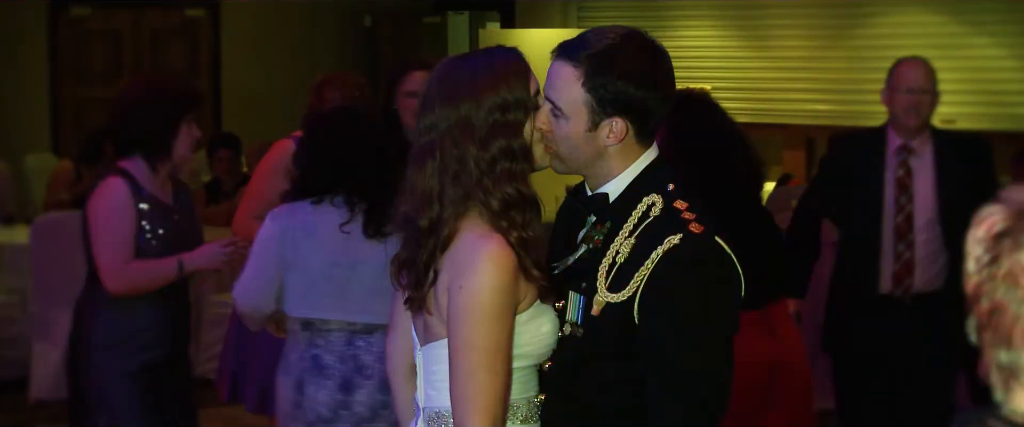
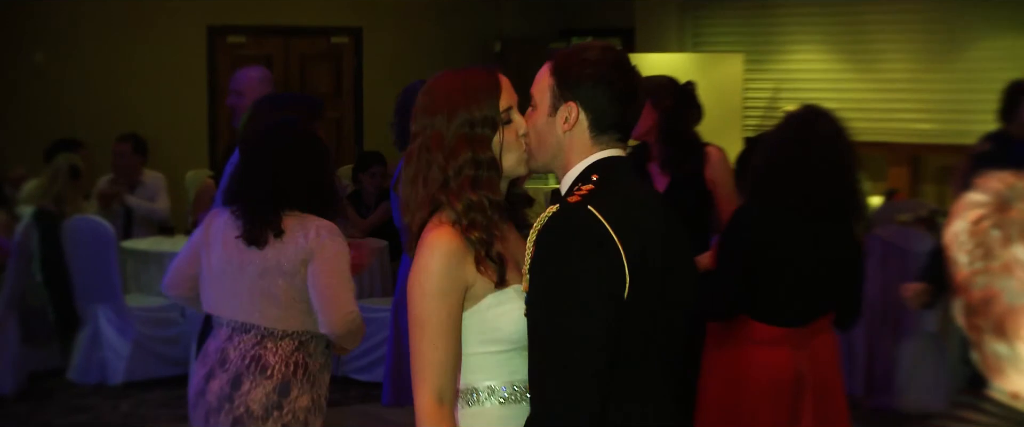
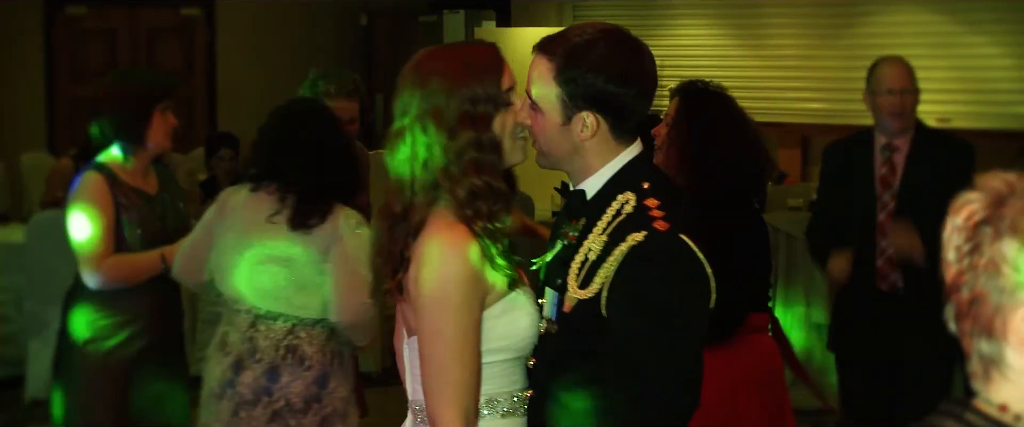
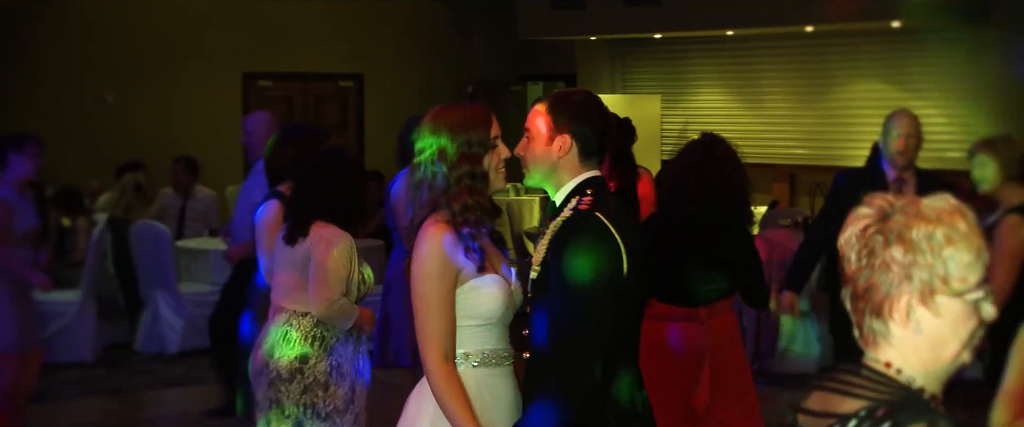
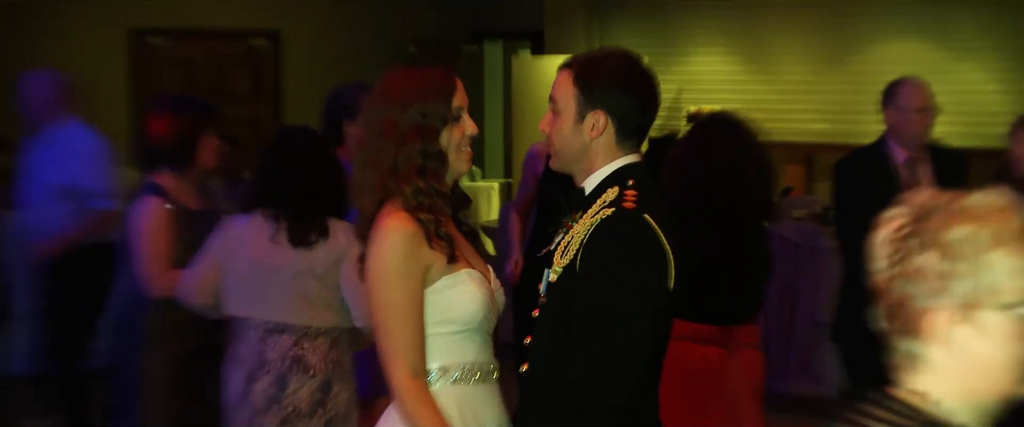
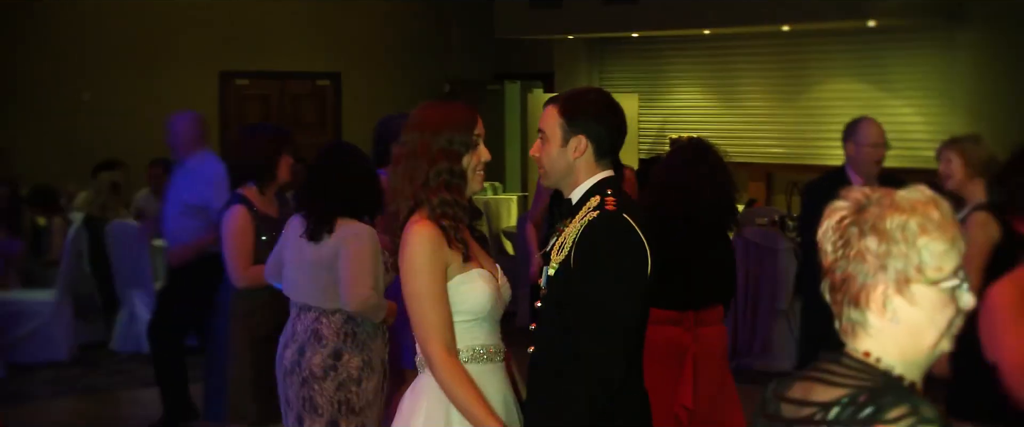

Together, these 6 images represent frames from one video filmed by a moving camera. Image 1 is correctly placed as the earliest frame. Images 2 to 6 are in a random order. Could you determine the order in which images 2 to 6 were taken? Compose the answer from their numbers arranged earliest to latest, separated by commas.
3, 5, 6, 4, 2
